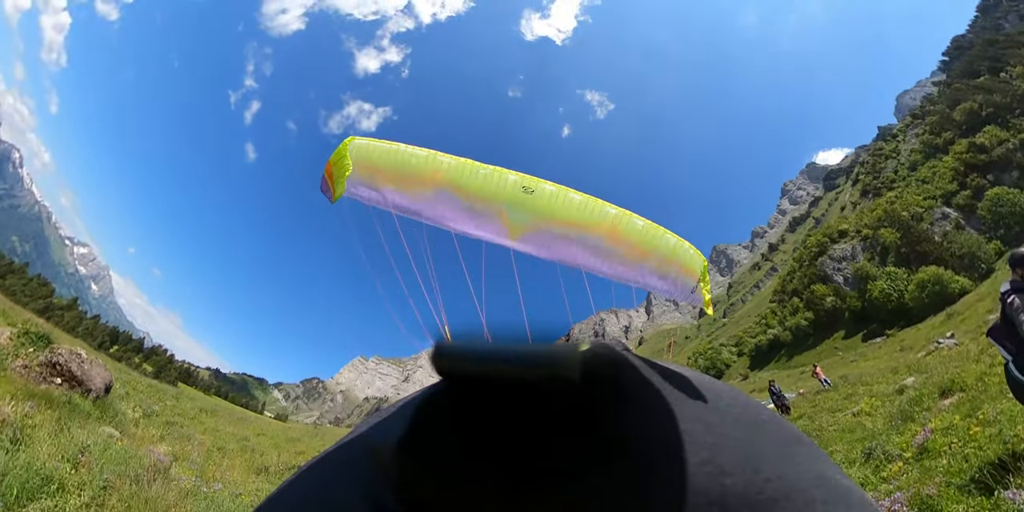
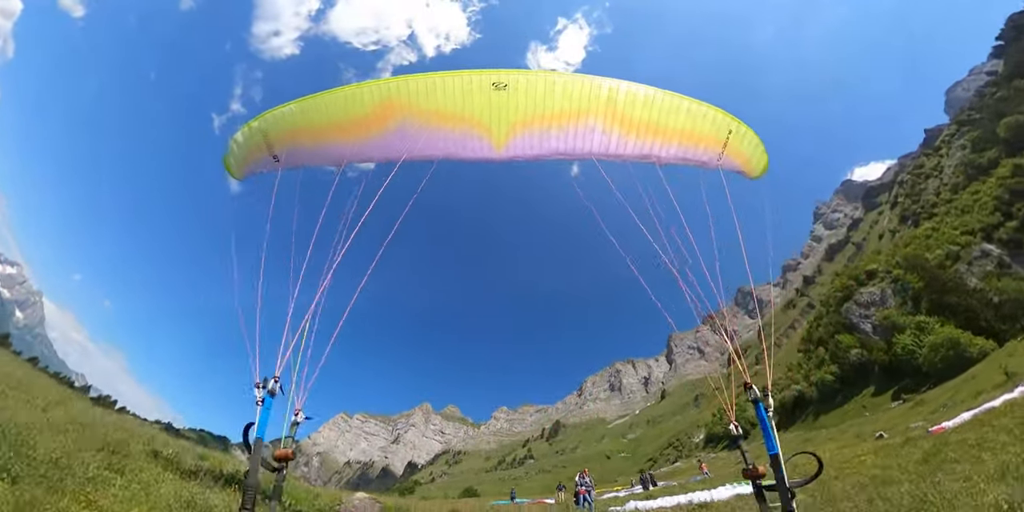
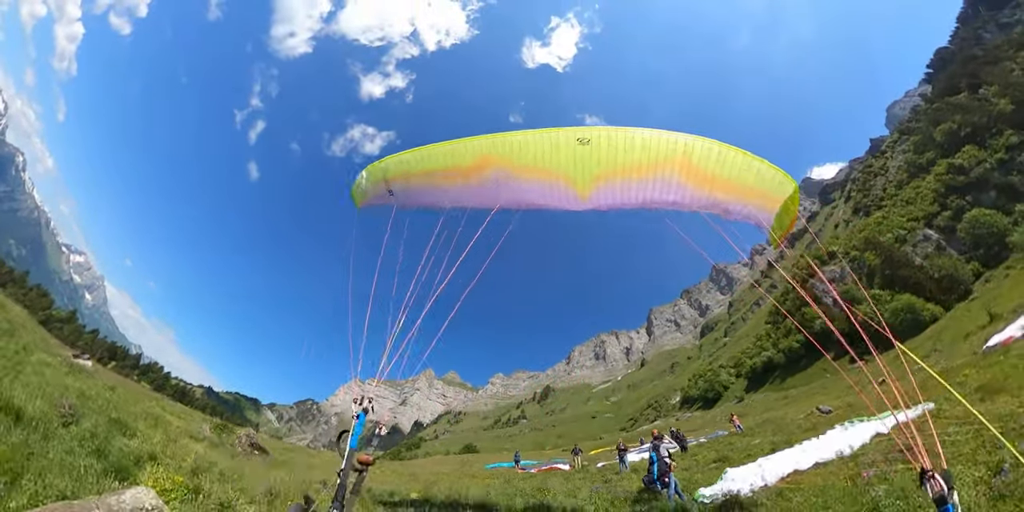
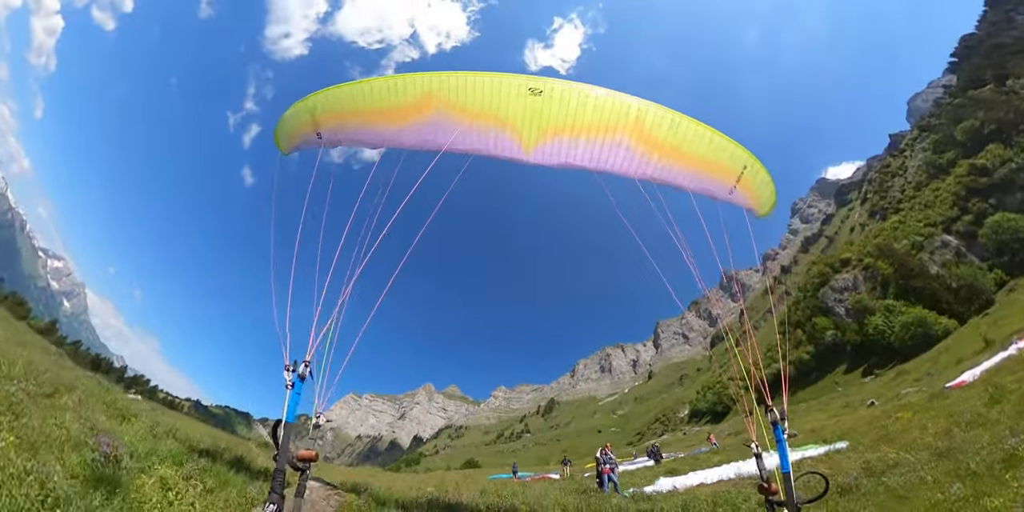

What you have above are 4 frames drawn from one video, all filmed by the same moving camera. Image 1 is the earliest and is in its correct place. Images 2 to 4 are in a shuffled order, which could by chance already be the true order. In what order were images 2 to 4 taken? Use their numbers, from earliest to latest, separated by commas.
3, 4, 2
